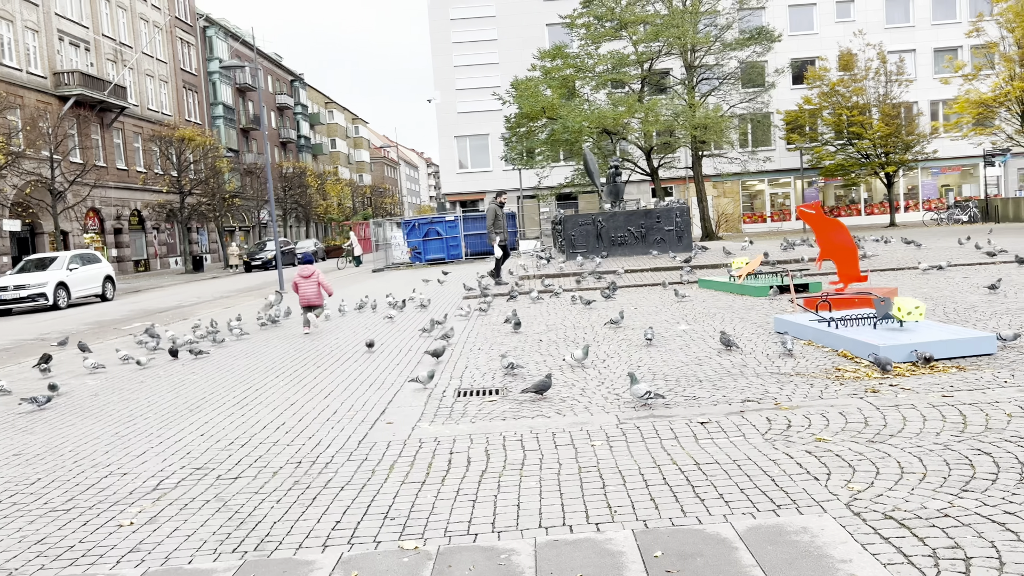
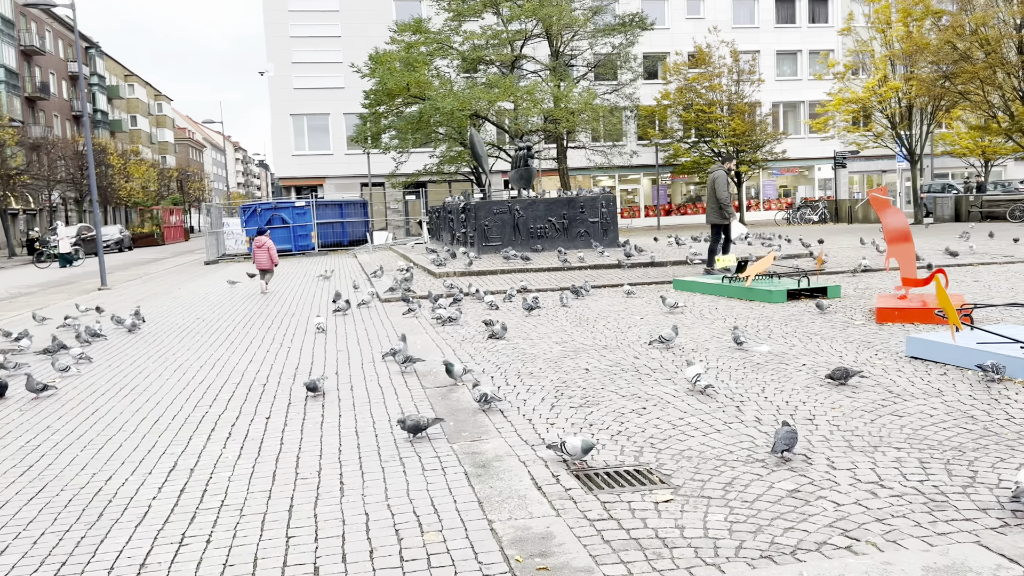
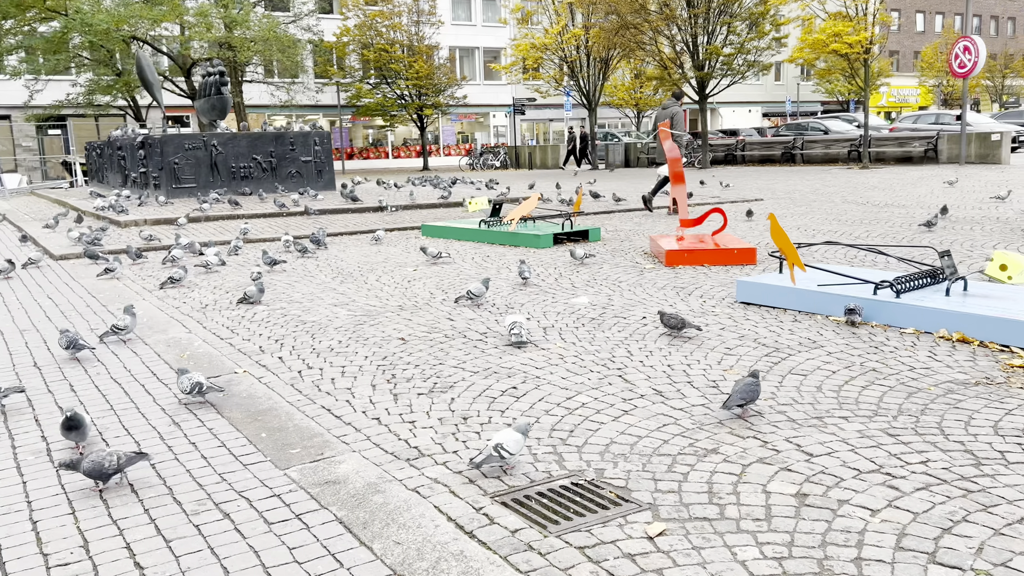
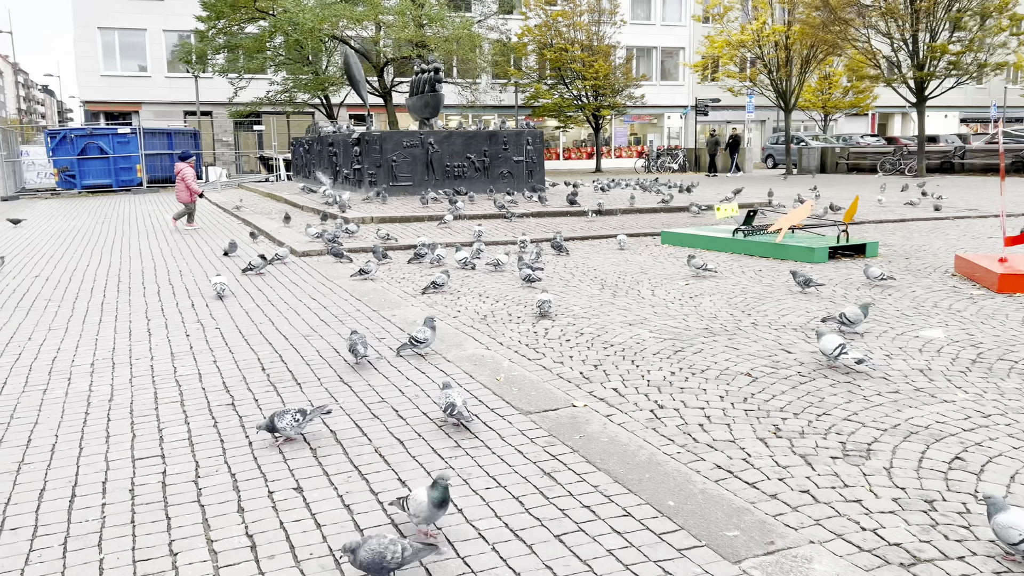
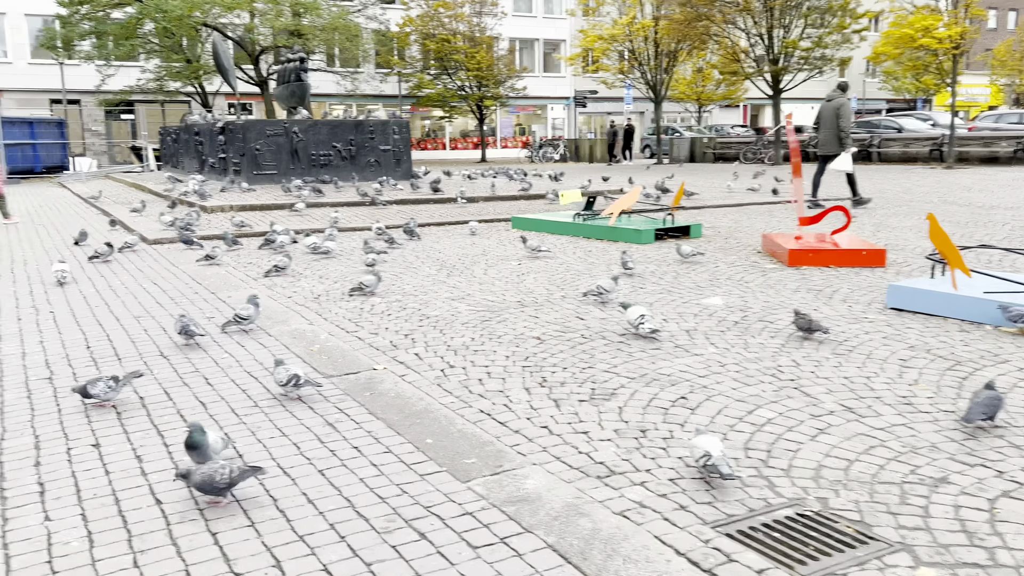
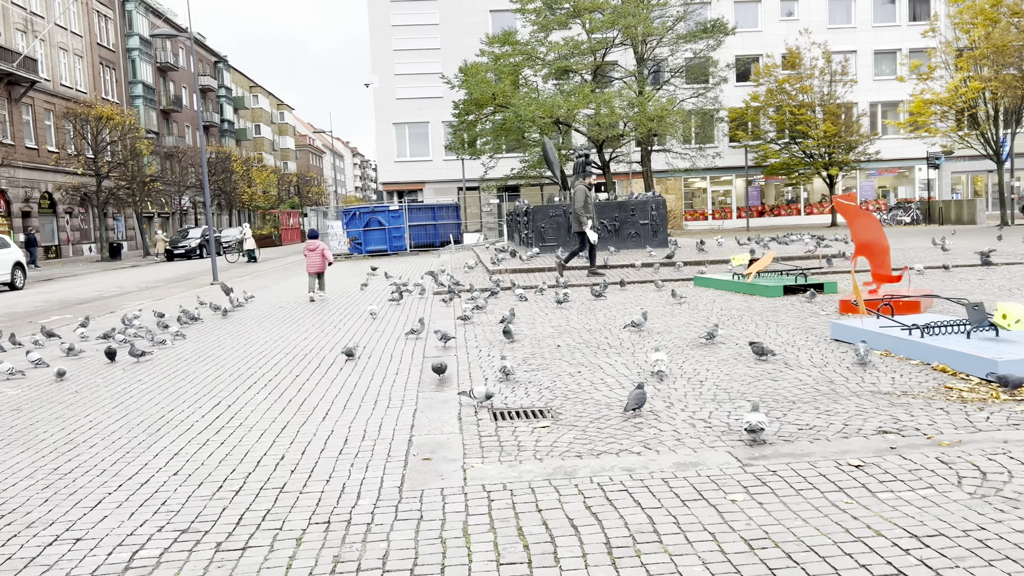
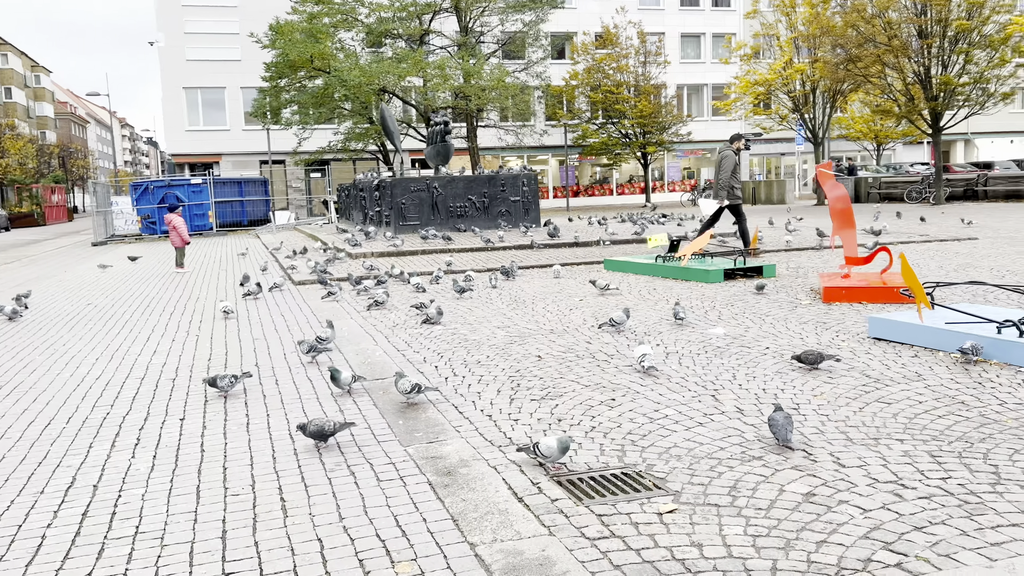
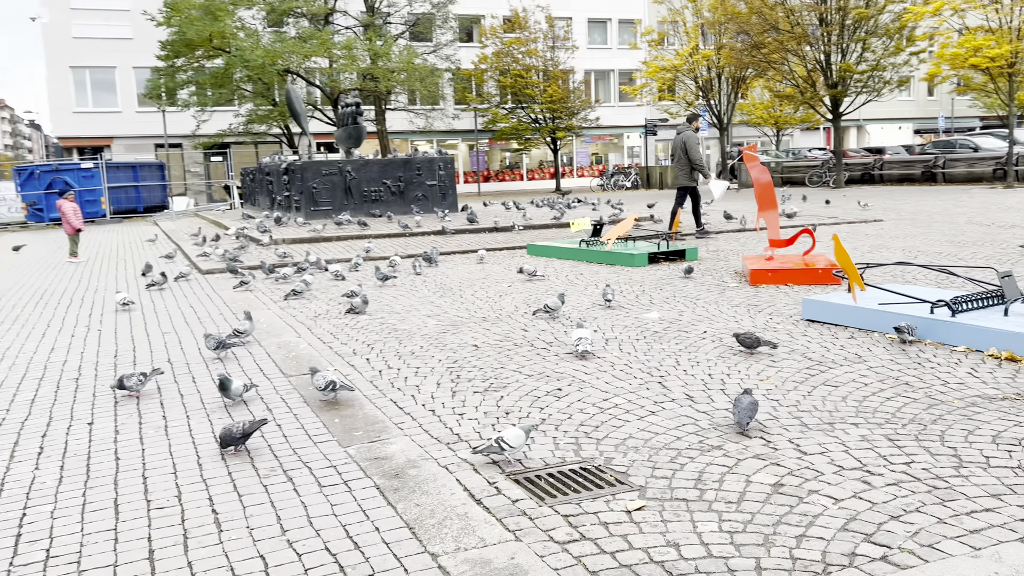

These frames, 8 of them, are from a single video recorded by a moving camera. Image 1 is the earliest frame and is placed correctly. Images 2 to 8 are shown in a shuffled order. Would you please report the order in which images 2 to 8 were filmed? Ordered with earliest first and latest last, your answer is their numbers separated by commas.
6, 2, 7, 8, 3, 5, 4
